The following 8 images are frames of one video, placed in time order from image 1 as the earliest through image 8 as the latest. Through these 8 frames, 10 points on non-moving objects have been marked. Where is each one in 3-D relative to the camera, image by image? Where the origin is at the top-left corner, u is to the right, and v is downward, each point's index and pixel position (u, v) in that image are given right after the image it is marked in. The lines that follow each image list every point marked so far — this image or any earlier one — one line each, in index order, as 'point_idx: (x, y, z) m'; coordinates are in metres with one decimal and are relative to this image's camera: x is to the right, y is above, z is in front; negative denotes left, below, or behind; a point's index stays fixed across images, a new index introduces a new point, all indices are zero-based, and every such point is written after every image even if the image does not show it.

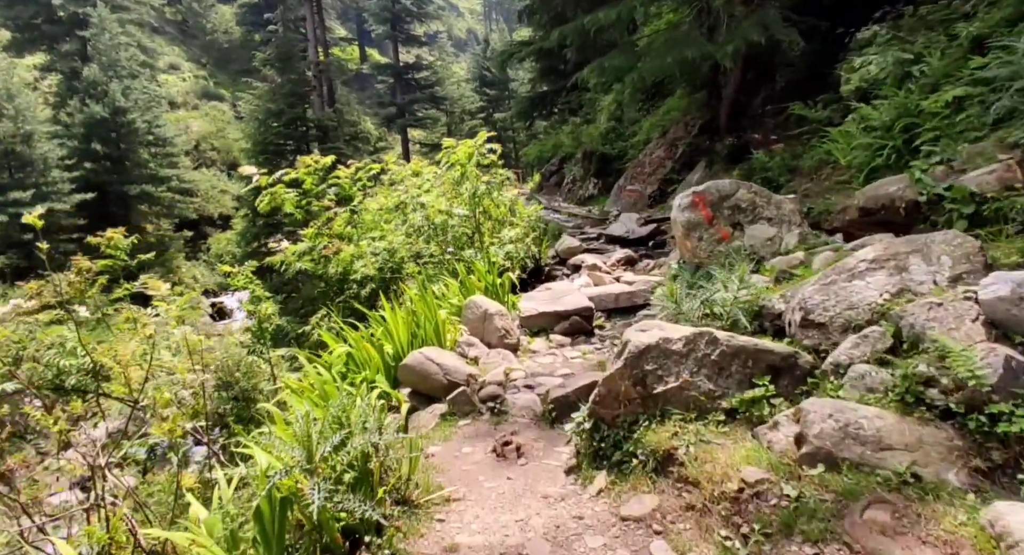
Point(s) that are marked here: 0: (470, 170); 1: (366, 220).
0: (-0.5, +1.3, +7.3) m
1: (-1.8, +0.7, +7.7) m
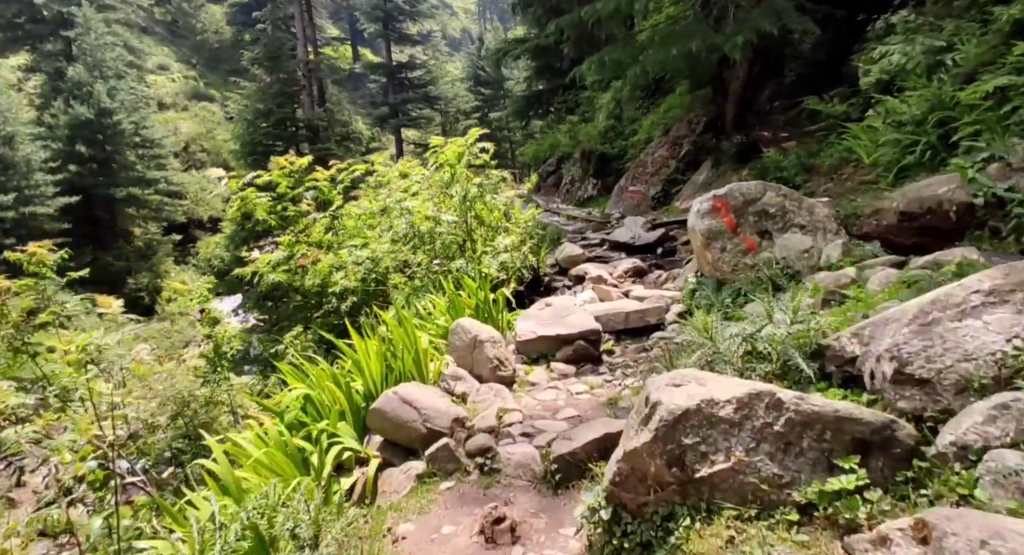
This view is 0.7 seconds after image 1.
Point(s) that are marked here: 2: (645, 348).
0: (-0.6, +1.2, +6.7) m
1: (-1.9, +0.6, +7.0) m
2: (+0.9, -0.5, +4.3) m
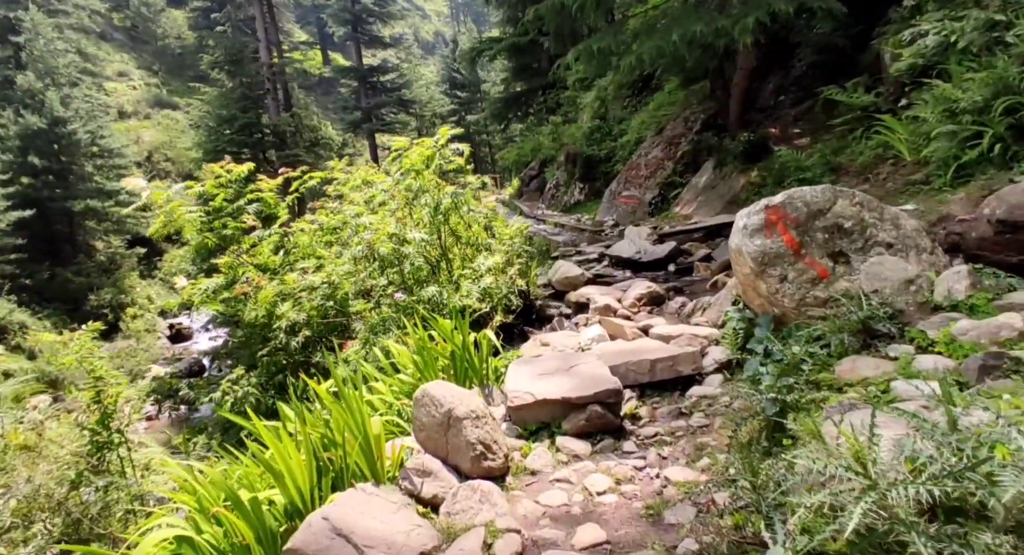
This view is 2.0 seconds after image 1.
0: (-0.8, +0.9, +5.6) m
1: (-2.1, +0.3, +5.9) m
2: (+0.9, -0.7, +3.3) m
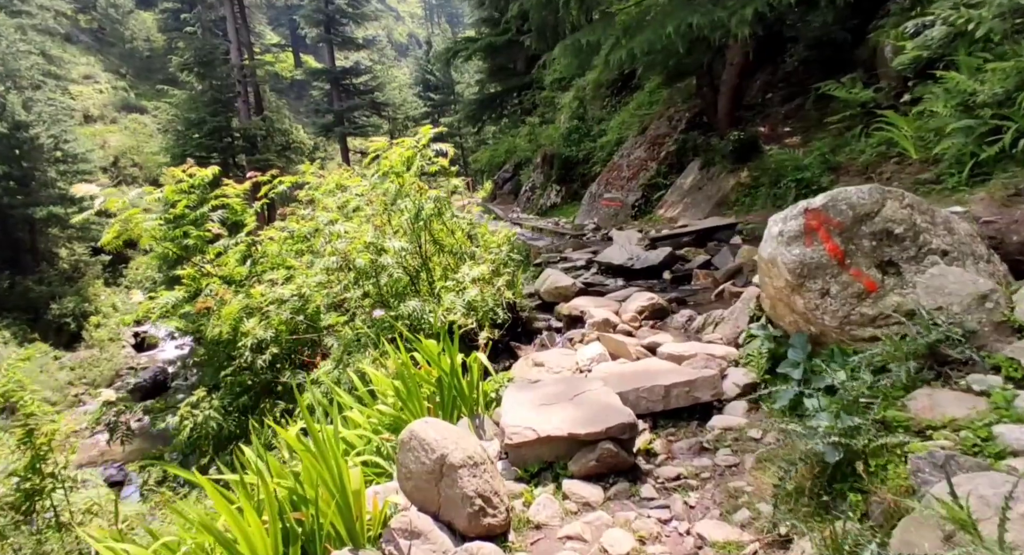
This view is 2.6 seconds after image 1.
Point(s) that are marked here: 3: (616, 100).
0: (-0.9, +0.8, +5.1) m
1: (-2.2, +0.2, +5.3) m
2: (+0.9, -0.8, +2.8) m
3: (+2.5, +4.3, +14.9) m
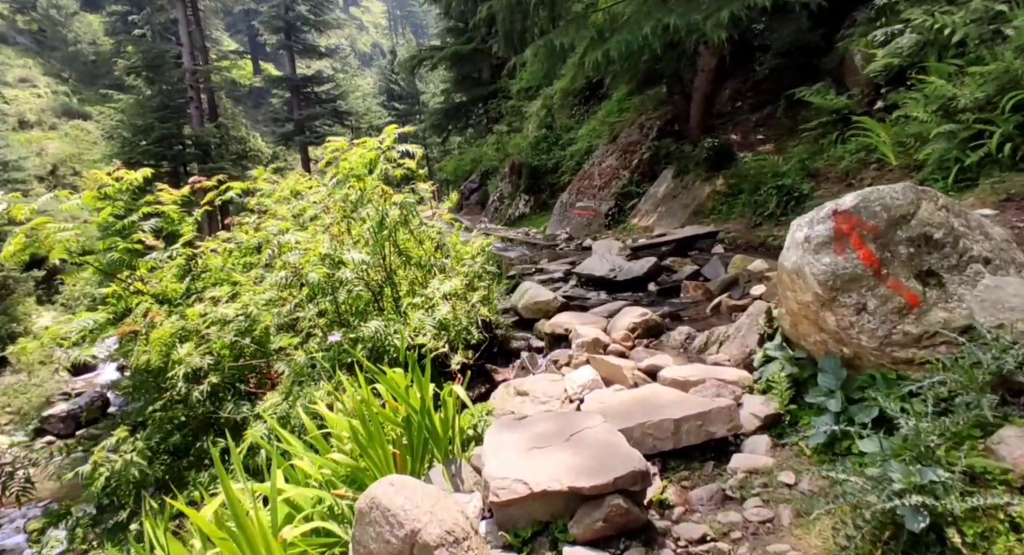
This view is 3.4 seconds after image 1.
0: (-1.1, +0.7, +4.6) m
1: (-2.4, +0.1, +4.7) m
2: (+0.8, -0.9, +2.4) m
3: (+1.7, +4.0, +14.6) m
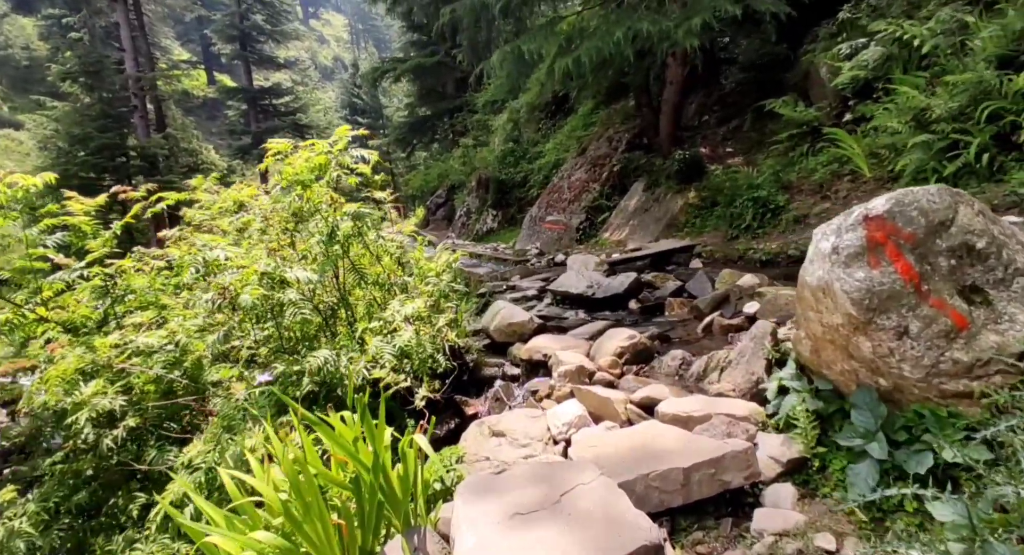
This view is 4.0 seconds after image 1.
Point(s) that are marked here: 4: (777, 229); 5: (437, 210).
0: (-1.3, +0.6, +4.1) m
1: (-2.6, -0.1, +4.1) m
2: (+0.7, -0.9, +1.9) m
3: (+0.9, +3.6, +14.3) m
4: (+3.0, +0.6, +7.0) m
5: (-2.1, +2.0, +18.3) m
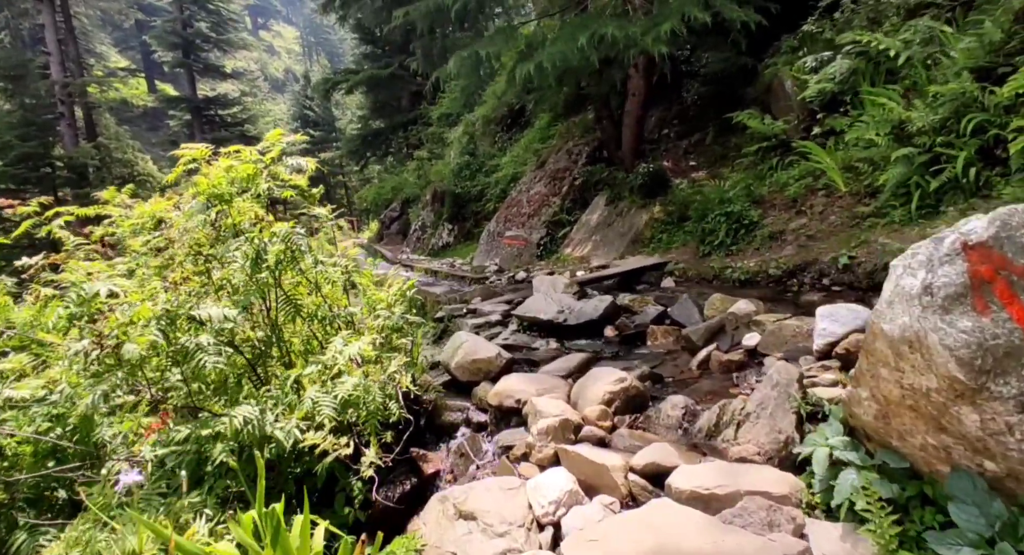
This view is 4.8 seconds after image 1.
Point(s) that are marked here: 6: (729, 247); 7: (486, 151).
0: (-1.5, +0.4, +3.3) m
1: (-2.7, -0.3, +3.3) m
2: (+0.7, -1.0, +1.3) m
3: (0.0, +3.2, +13.8) m
4: (+2.6, +0.3, +6.6) m
5: (-3.4, +1.5, +17.5) m
6: (+2.5, +0.3, +6.9) m
7: (-0.6, +2.9, +13.7) m
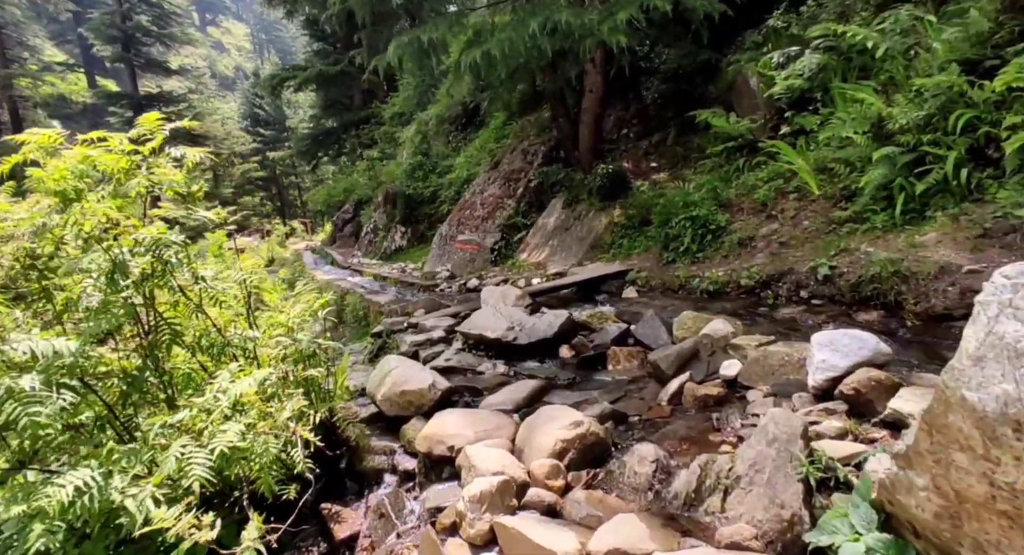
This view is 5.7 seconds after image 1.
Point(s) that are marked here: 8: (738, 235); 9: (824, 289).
0: (-1.8, +0.3, +2.6) m
1: (-3.0, -0.4, +2.5) m
2: (+0.5, -1.1, +0.7) m
3: (-1.0, +3.1, +13.2) m
4: (+2.1, +0.2, +6.1) m
5: (-4.6, +1.4, +16.6) m
6: (+1.9, +0.2, +6.4) m
7: (-1.5, +2.7, +13.1) m
8: (+2.3, +0.4, +6.1) m
9: (+2.4, -0.1, +4.6) m
